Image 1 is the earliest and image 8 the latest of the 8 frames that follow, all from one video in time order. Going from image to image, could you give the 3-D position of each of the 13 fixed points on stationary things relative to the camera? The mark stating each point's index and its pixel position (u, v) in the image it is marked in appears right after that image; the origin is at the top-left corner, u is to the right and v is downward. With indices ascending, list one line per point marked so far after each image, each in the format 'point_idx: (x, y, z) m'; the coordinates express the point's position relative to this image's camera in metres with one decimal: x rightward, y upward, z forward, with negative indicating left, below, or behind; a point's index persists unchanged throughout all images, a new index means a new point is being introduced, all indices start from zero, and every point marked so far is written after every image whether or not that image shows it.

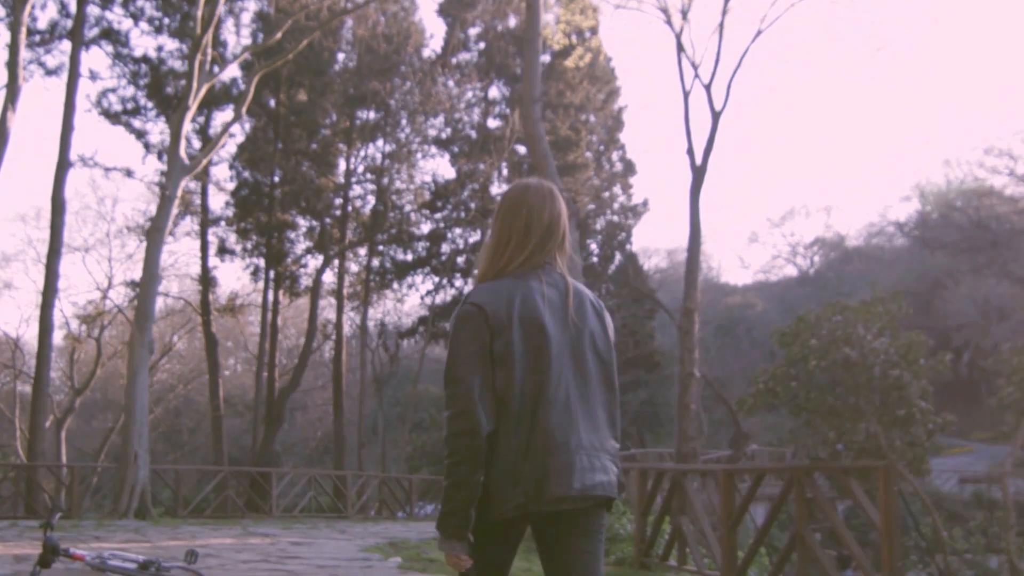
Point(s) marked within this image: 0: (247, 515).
0: (-4.6, -4.0, +19.2) m
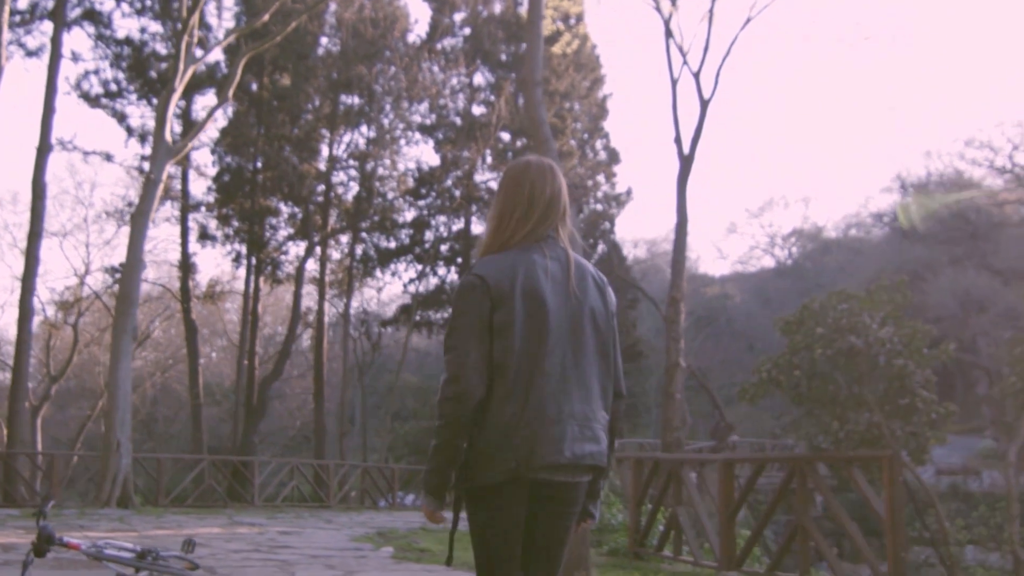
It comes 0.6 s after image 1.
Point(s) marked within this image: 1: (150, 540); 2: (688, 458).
0: (-4.8, -3.7, +19.1) m
1: (-3.1, -2.2, +9.6) m
2: (+1.3, -1.2, +8.1) m
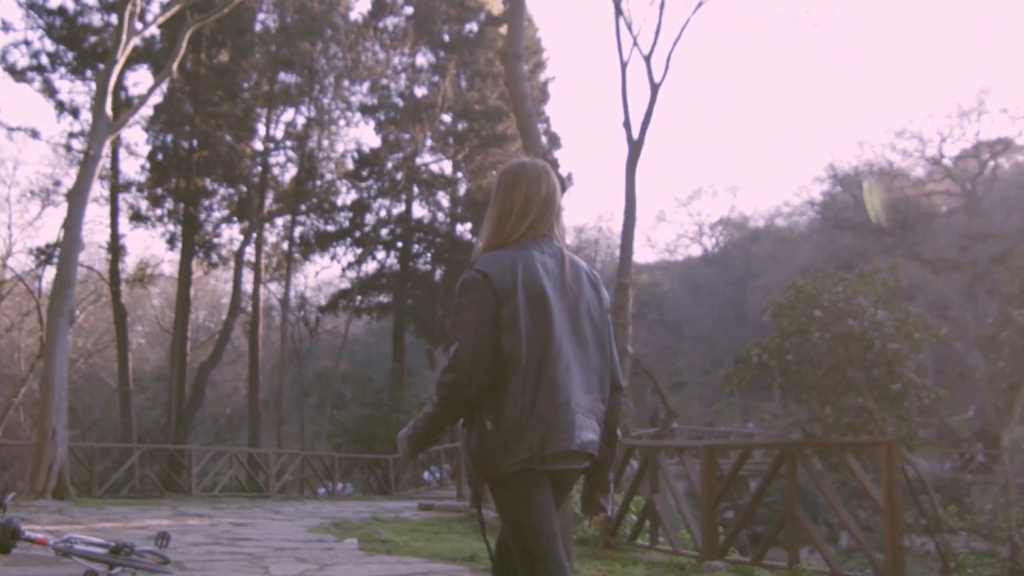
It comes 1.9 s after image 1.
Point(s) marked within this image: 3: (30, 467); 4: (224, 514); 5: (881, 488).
0: (-5.8, -3.4, +18.5) m
1: (-3.4, -2.0, +9.1) m
2: (+1.1, -1.1, +8.0) m
3: (-6.3, -2.3, +14.5) m
4: (-3.1, -2.5, +12.1) m
5: (+2.1, -1.1, +6.4) m
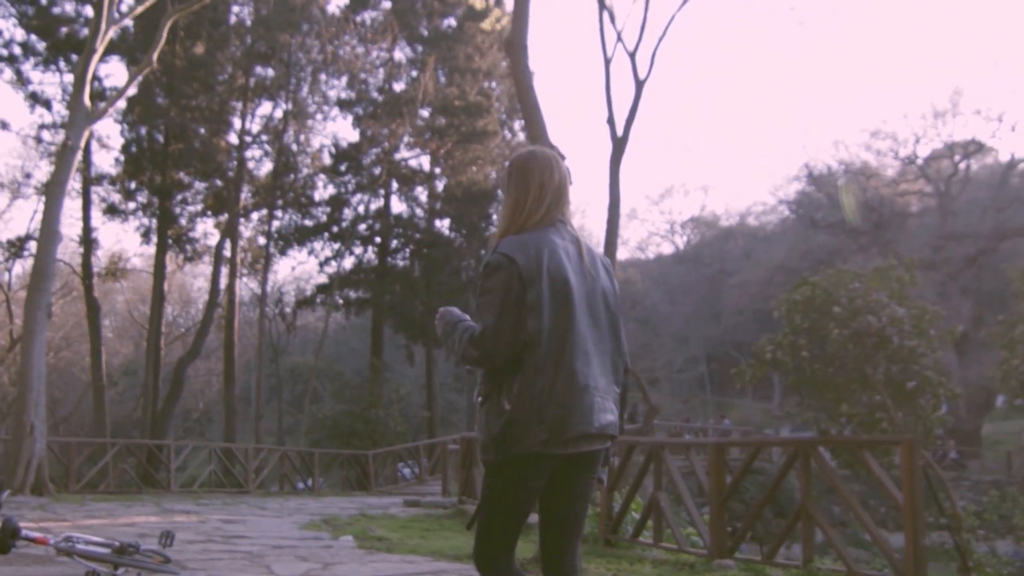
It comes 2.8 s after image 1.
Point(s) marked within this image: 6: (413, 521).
0: (-6.0, -3.3, +18.2) m
1: (-3.4, -1.9, +8.9) m
2: (+1.1, -1.1, +7.9) m
3: (-6.4, -2.2, +14.2) m
4: (-3.2, -2.4, +11.9) m
5: (+2.2, -1.1, +6.3) m
6: (-1.0, -2.5, +11.8) m
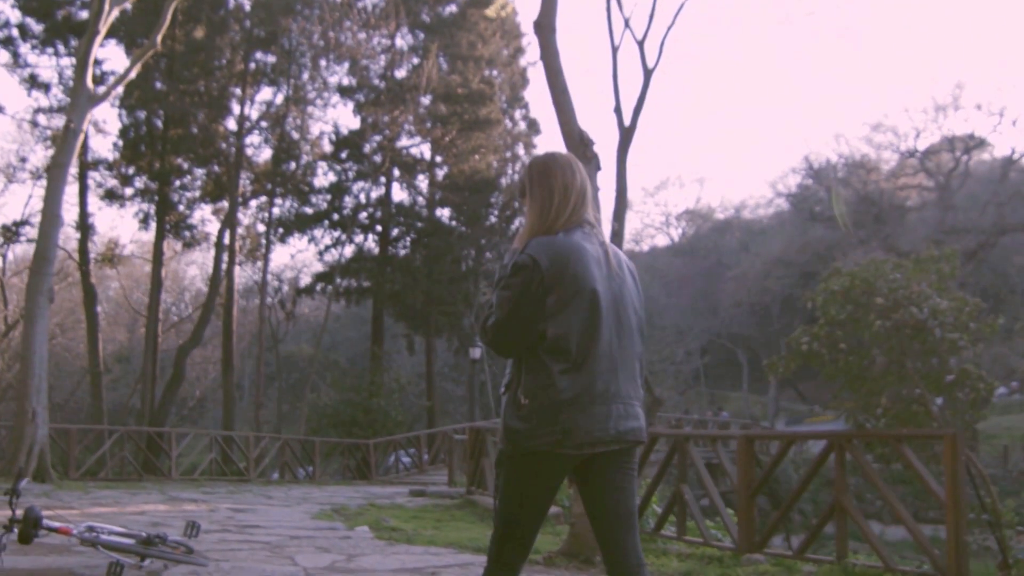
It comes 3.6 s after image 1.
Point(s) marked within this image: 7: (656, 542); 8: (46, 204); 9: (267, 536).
0: (-6.0, -3.1, +18.0) m
1: (-3.3, -1.8, +8.7) m
2: (+1.3, -1.0, +7.7) m
3: (-6.3, -2.0, +14.0) m
4: (-3.1, -2.2, +11.7) m
5: (+2.3, -1.1, +6.1) m
6: (-0.9, -2.3, +11.6) m
7: (+1.1, -1.9, +8.1) m
8: (-5.9, +1.1, +14.1) m
9: (-1.7, -1.7, +7.6) m
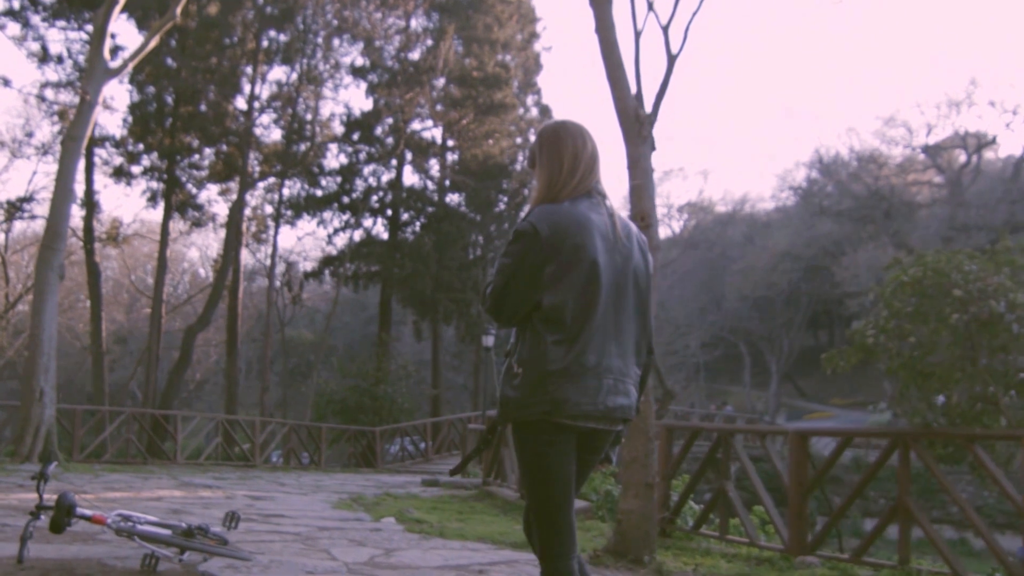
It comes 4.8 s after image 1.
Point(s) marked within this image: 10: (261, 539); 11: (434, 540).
0: (-5.8, -2.8, +17.7) m
1: (-3.0, -1.6, +8.4) m
2: (+1.5, -0.9, +7.4) m
3: (-6.1, -1.7, +13.6) m
4: (-2.9, -2.0, +11.4) m
5: (+2.6, -1.0, +5.8) m
6: (-0.7, -2.2, +11.3) m
7: (+1.3, -1.8, +7.8) m
8: (-5.6, +1.4, +13.8) m
9: (-1.4, -1.6, +7.3) m
10: (-1.4, -1.4, +6.3) m
11: (-0.5, -1.6, +7.0) m
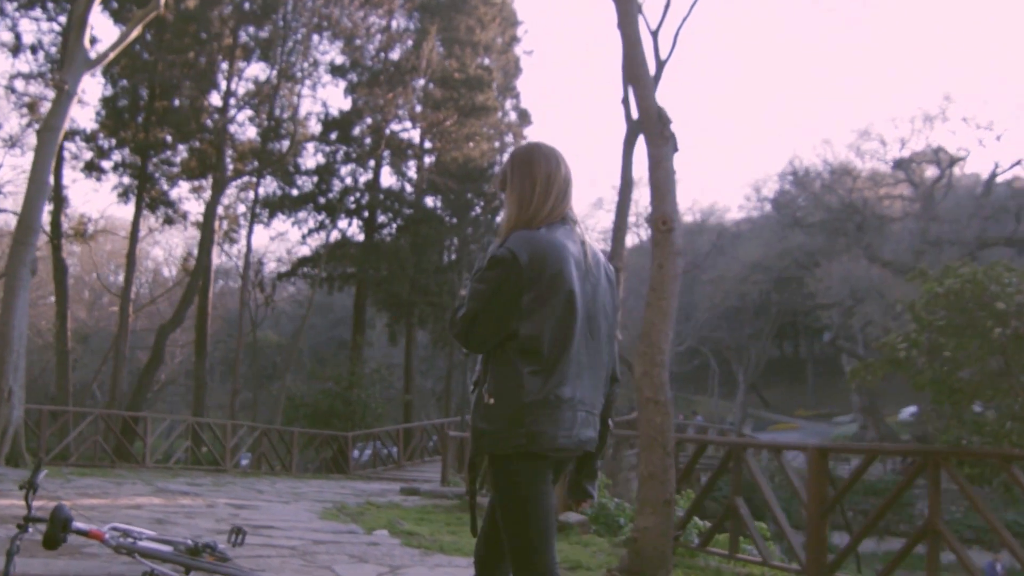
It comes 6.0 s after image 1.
0: (-6.1, -2.7, +17.2) m
1: (-3.0, -1.6, +8.0) m
2: (+1.6, -1.0, +7.1) m
3: (-6.3, -1.7, +13.1) m
4: (-3.0, -2.0, +11.0) m
5: (+2.7, -1.1, +5.6) m
6: (-0.8, -2.2, +11.0) m
7: (+1.3, -1.8, +7.5) m
8: (-5.8, +1.4, +13.3) m
9: (-1.4, -1.6, +6.9) m
10: (-1.4, -1.4, +6.0) m
11: (-0.5, -1.6, +6.7) m
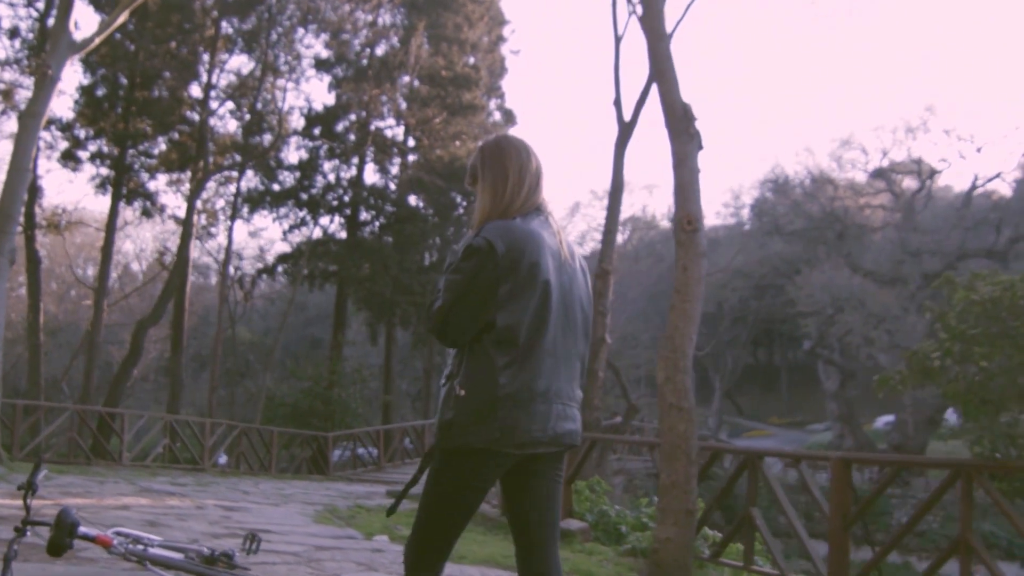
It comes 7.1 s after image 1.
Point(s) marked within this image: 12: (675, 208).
0: (-6.4, -2.6, +16.7) m
1: (-3.0, -1.5, +7.6) m
2: (+1.6, -1.0, +6.9) m
3: (-6.4, -1.6, +12.7) m
4: (-3.0, -2.0, +10.6) m
5: (+2.8, -1.1, +5.4) m
6: (-0.9, -2.2, +10.7) m
7: (+1.3, -1.8, +7.3) m
8: (-5.8, +1.5, +12.9) m
9: (-1.3, -1.5, +6.6) m
10: (-1.3, -1.4, +5.7) m
11: (-0.4, -1.6, +6.4) m
12: (+1.0, +0.5, +6.7) m
